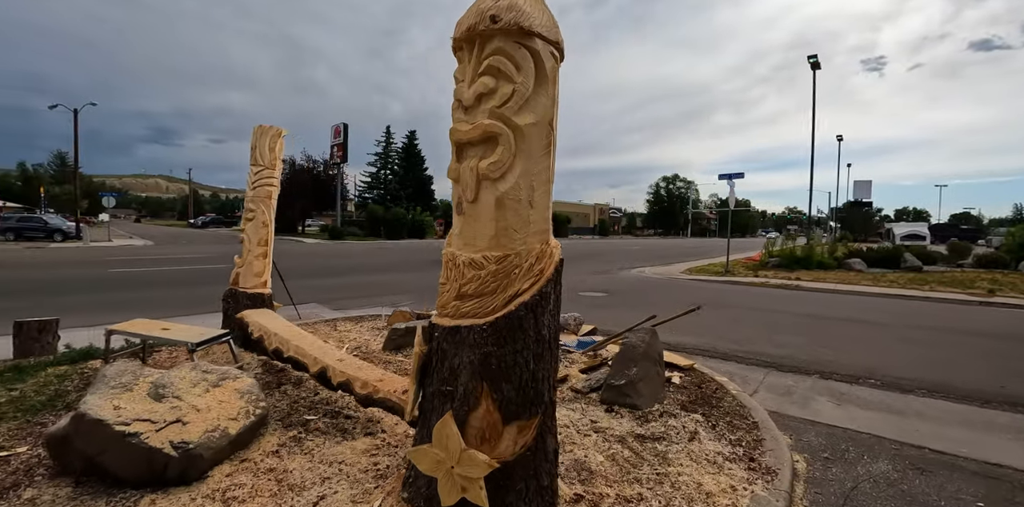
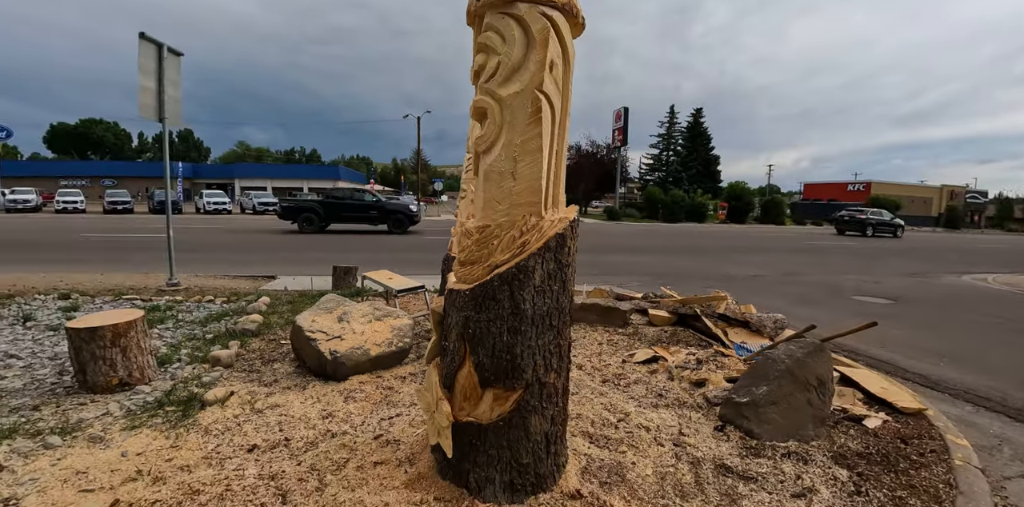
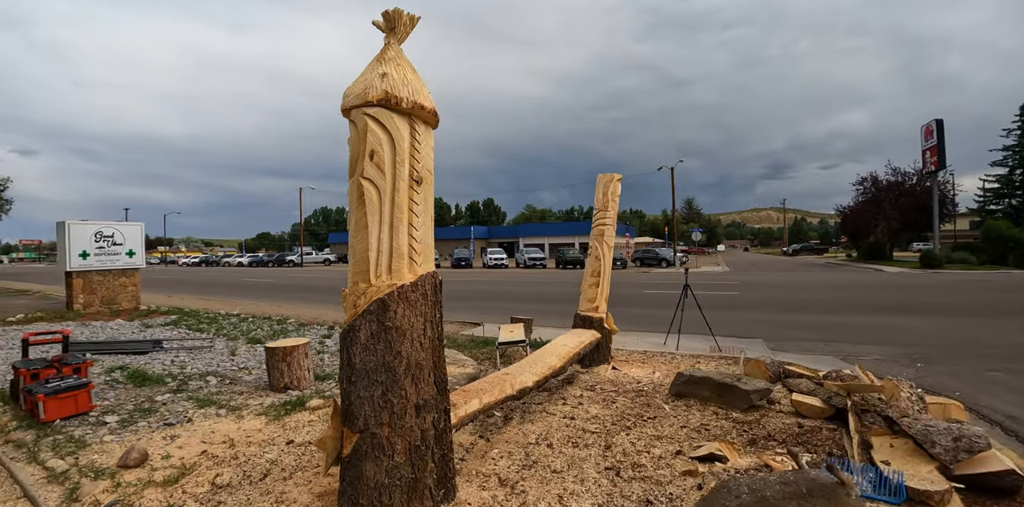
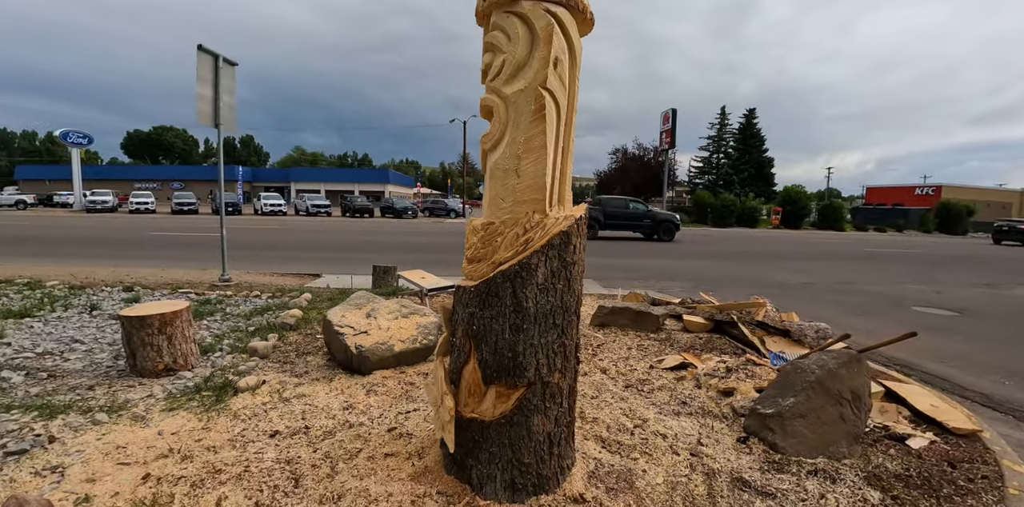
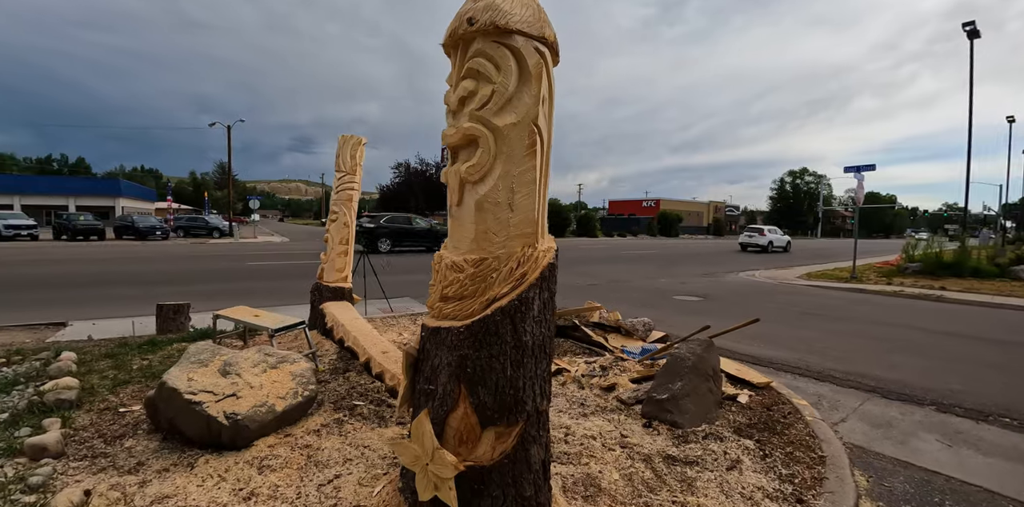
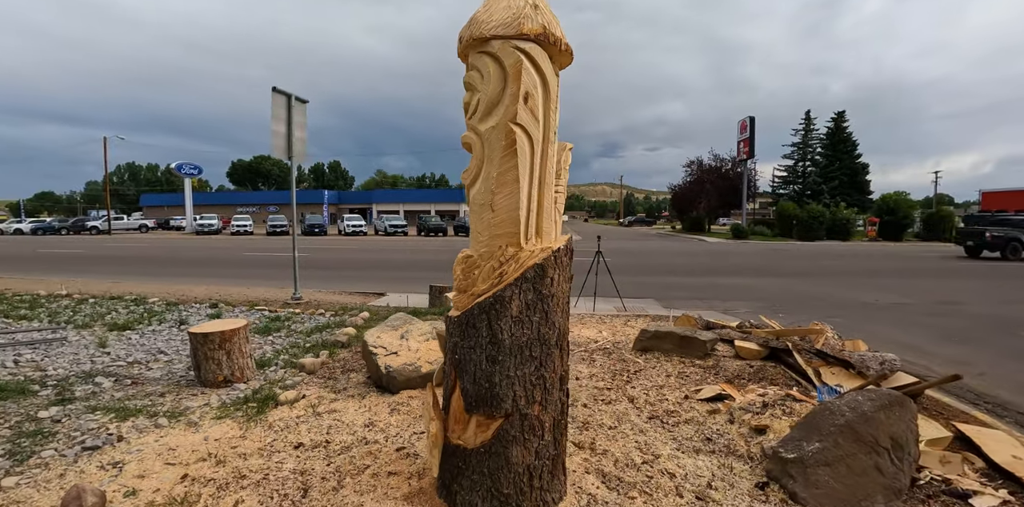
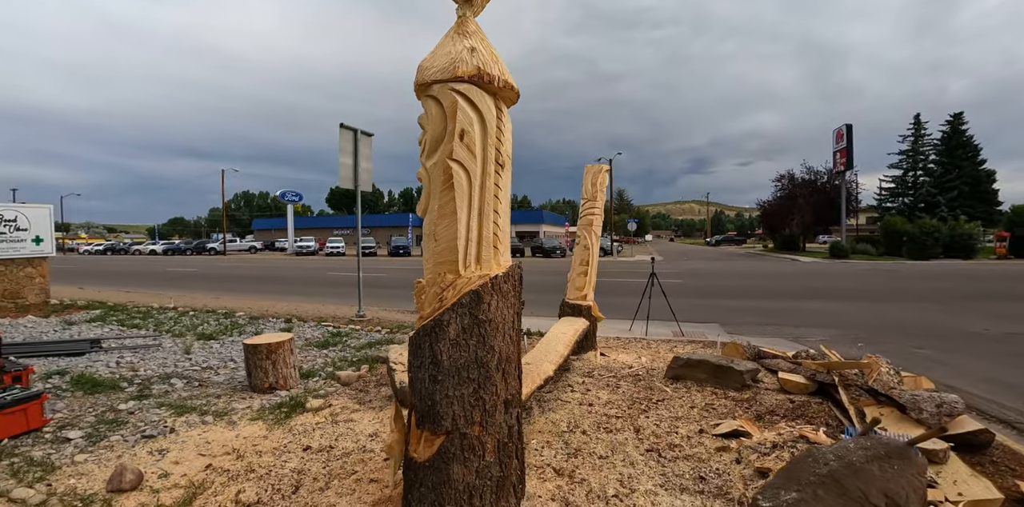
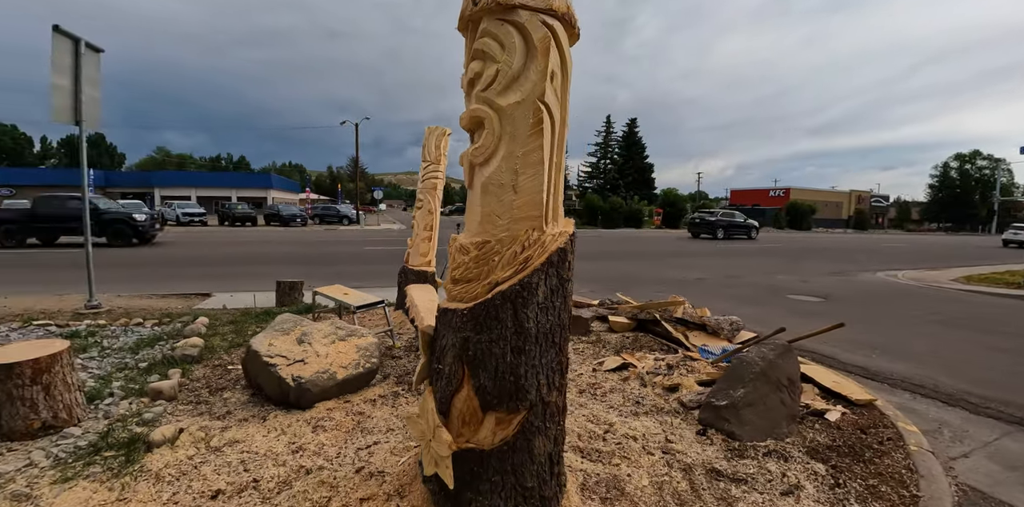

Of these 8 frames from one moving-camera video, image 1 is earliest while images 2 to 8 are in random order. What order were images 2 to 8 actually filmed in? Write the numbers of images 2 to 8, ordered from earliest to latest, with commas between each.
5, 8, 2, 4, 6, 7, 3
